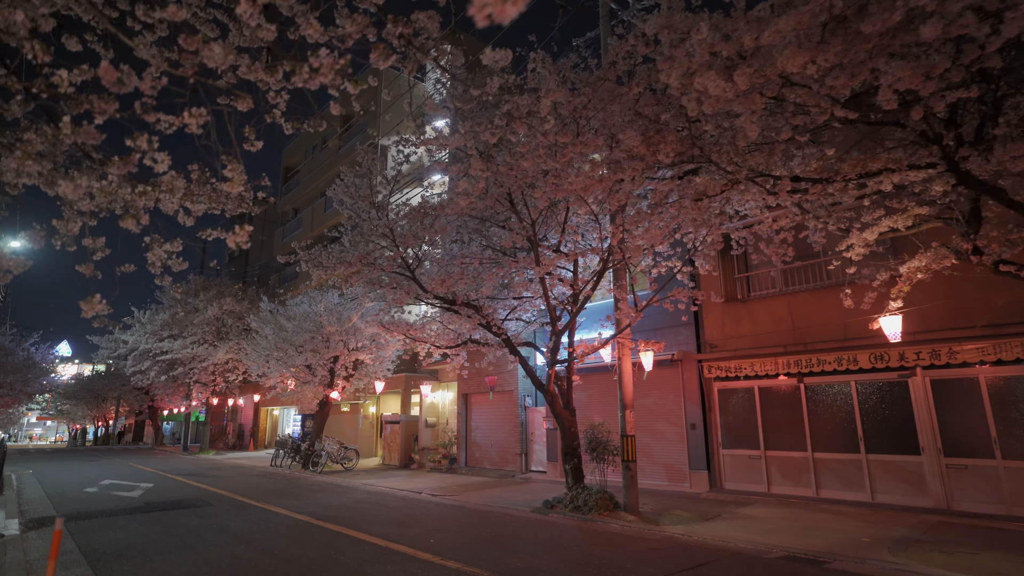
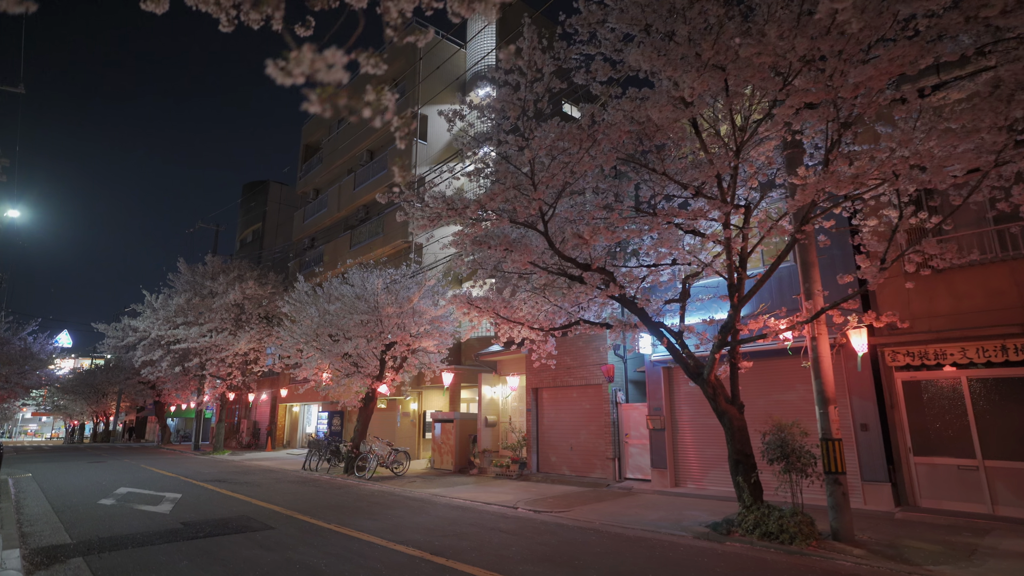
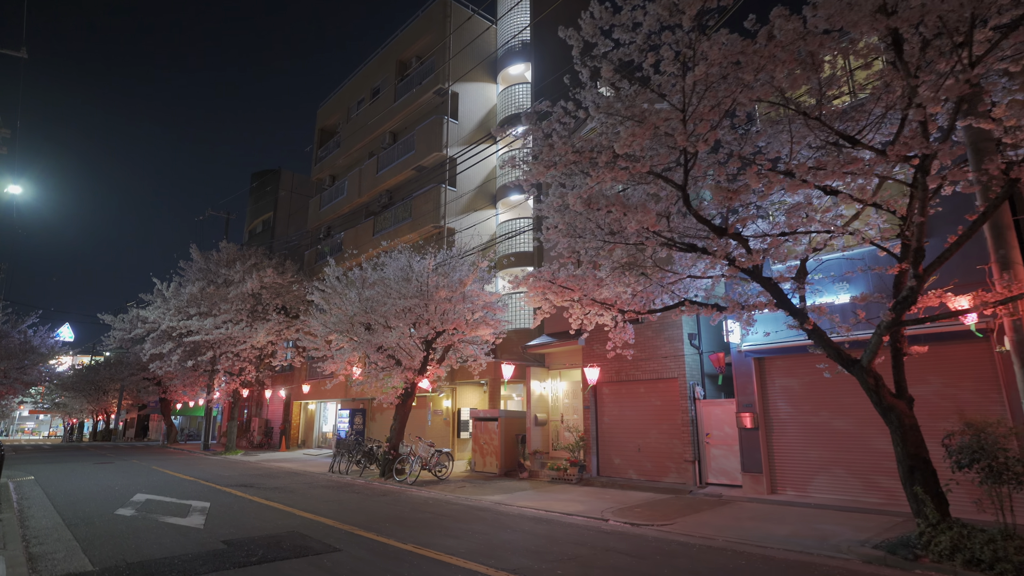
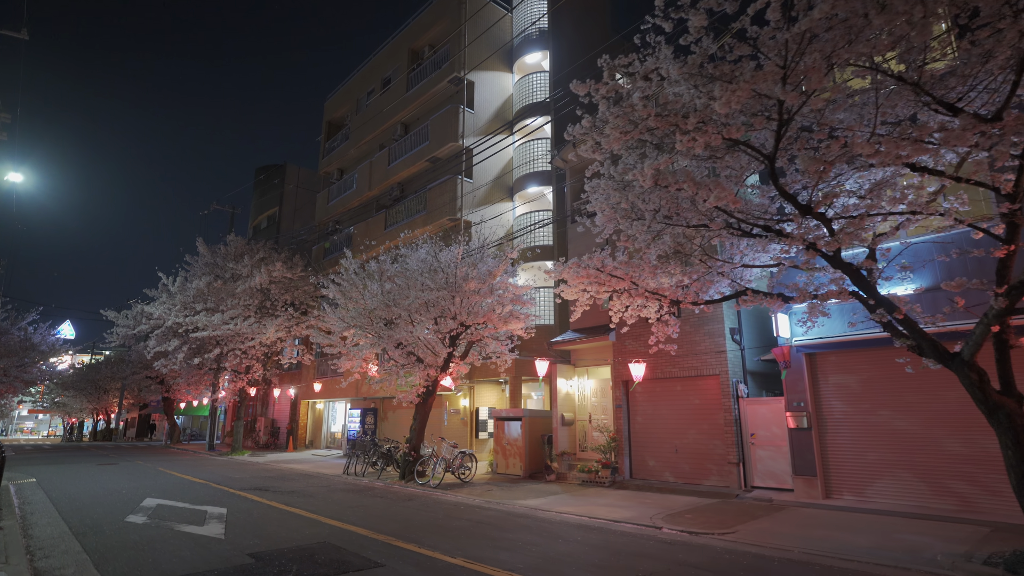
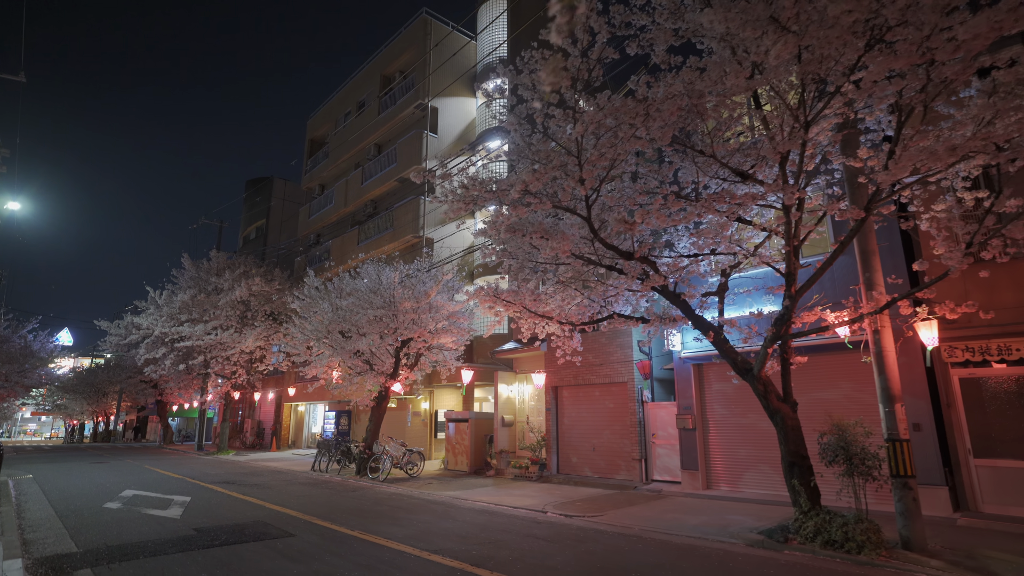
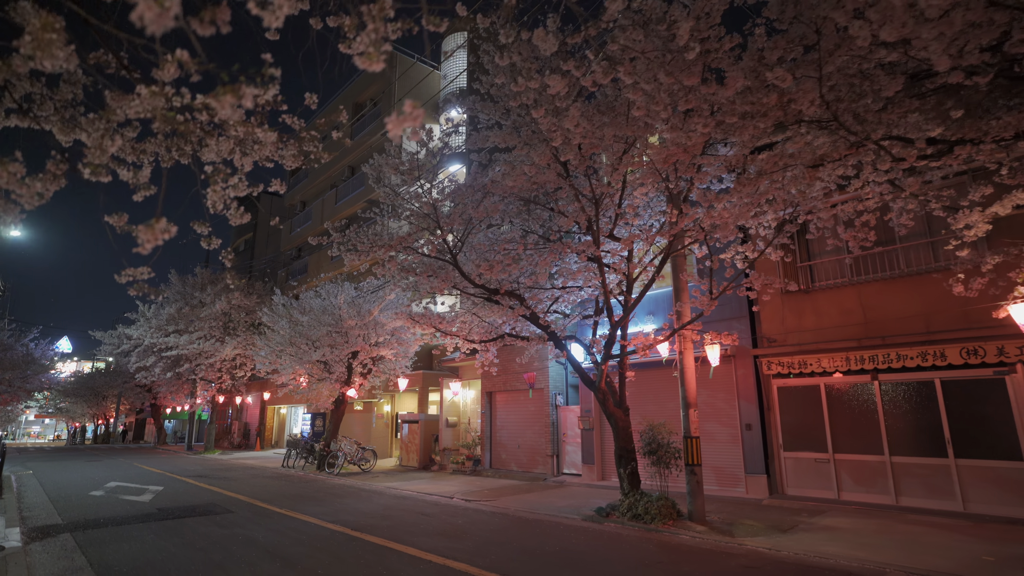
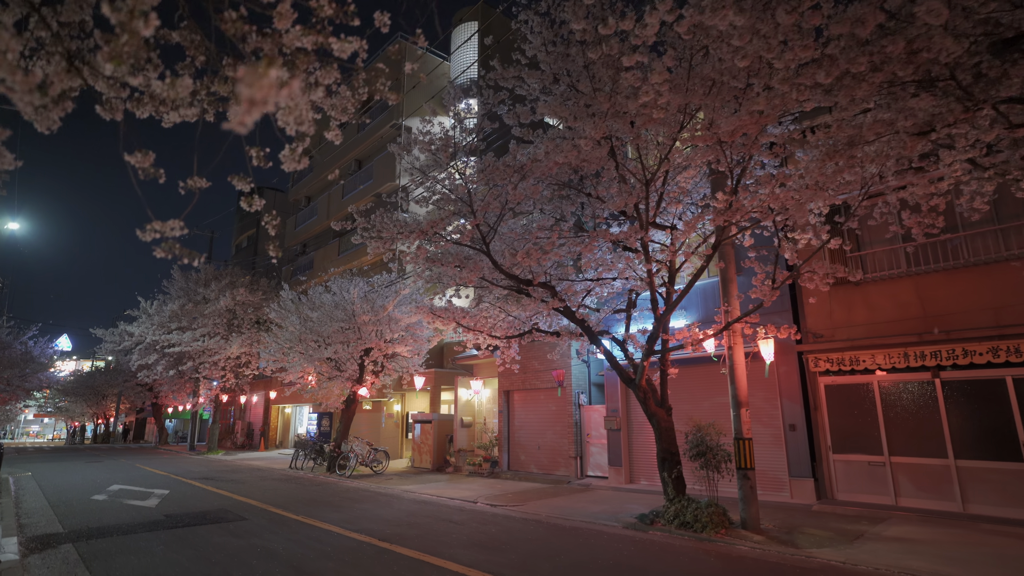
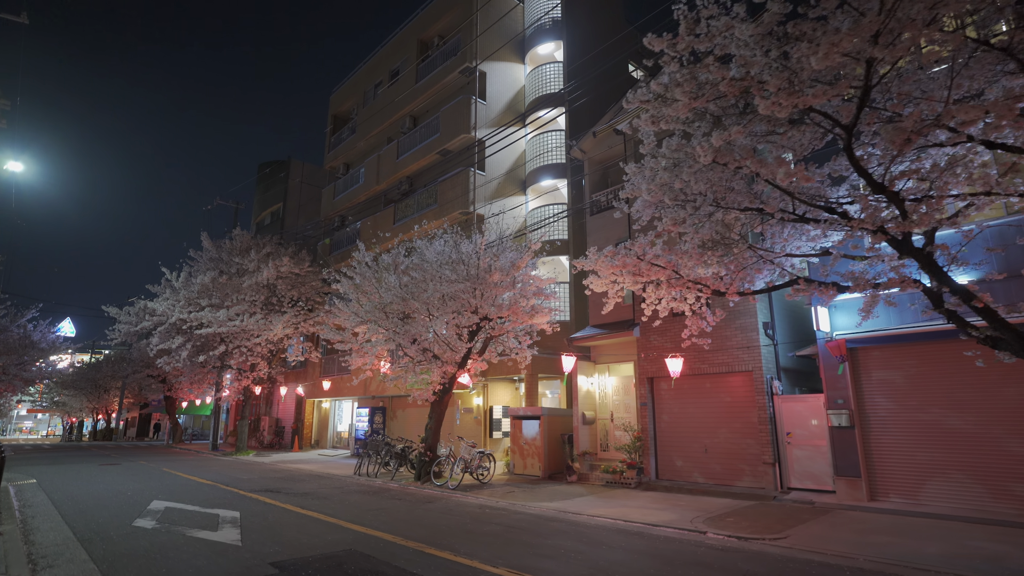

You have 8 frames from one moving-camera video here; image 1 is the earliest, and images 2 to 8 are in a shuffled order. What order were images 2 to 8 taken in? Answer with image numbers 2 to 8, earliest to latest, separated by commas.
6, 7, 2, 5, 3, 4, 8
